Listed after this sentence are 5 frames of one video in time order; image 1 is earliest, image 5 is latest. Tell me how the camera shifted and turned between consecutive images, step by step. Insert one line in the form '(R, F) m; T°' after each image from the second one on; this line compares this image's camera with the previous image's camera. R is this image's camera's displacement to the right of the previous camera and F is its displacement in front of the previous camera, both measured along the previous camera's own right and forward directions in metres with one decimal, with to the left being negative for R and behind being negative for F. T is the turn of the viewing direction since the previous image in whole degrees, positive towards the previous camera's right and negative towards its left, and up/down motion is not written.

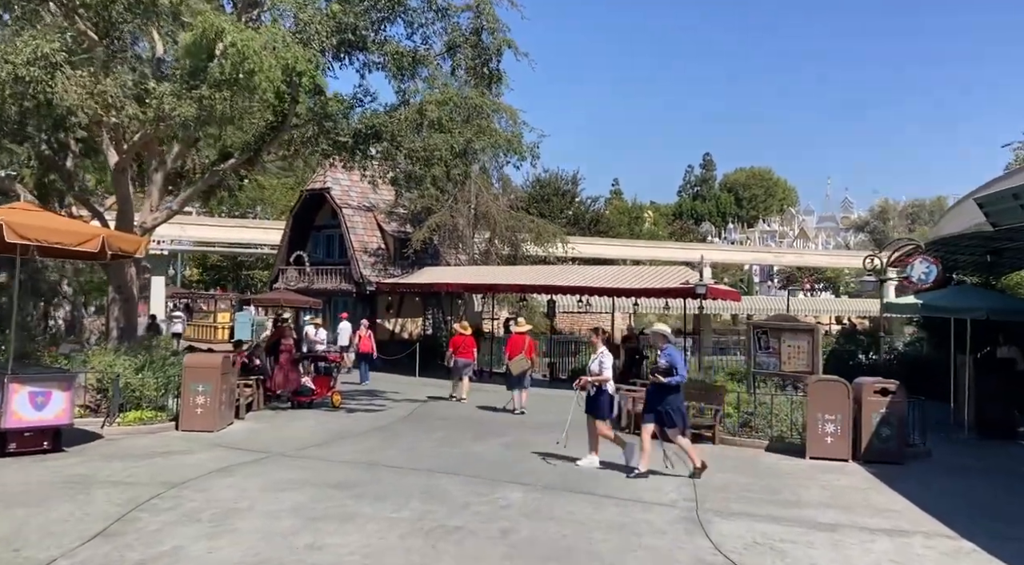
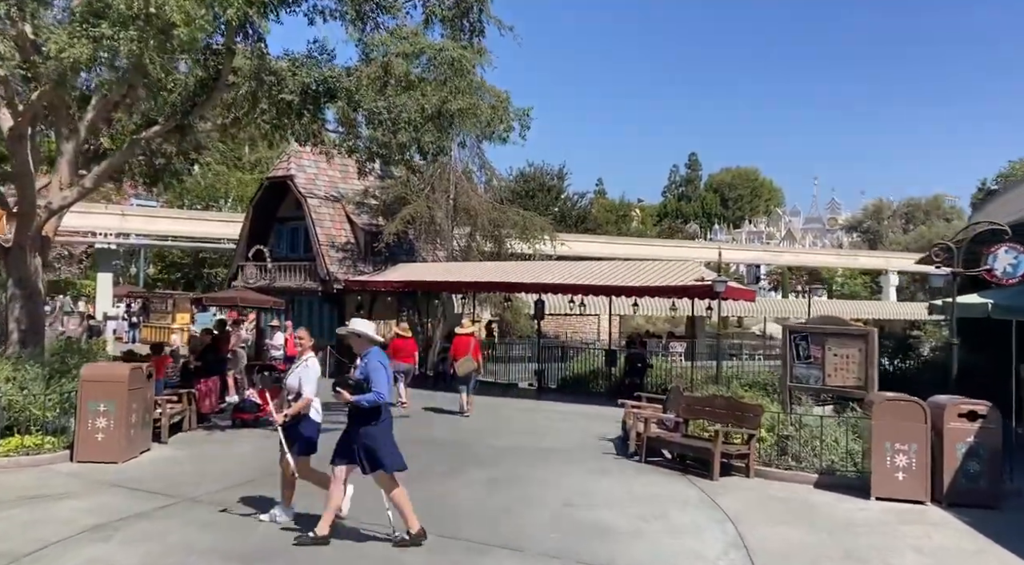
(0.0, +2.5) m; +1°
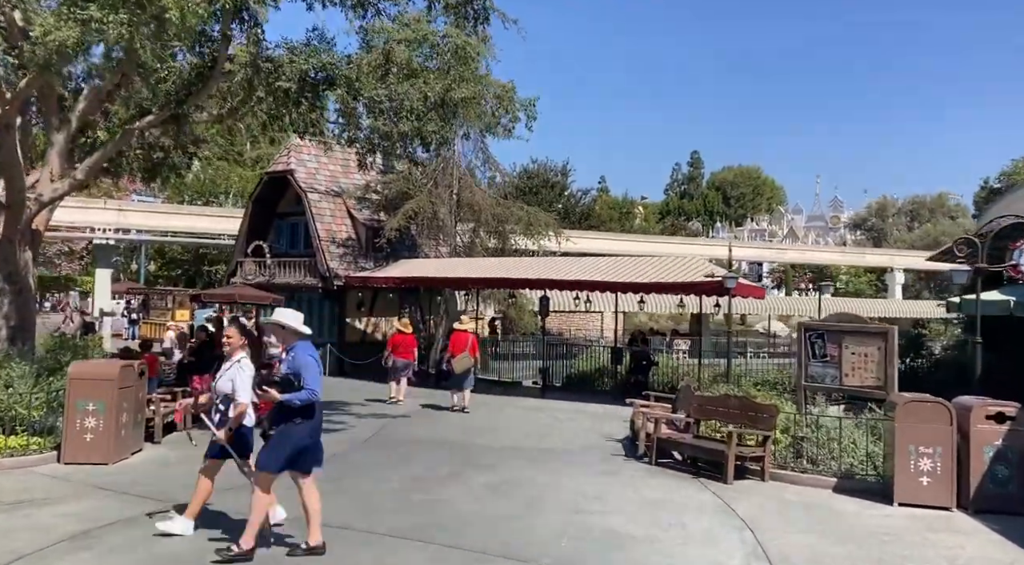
(-0.1, +0.4) m; 0°
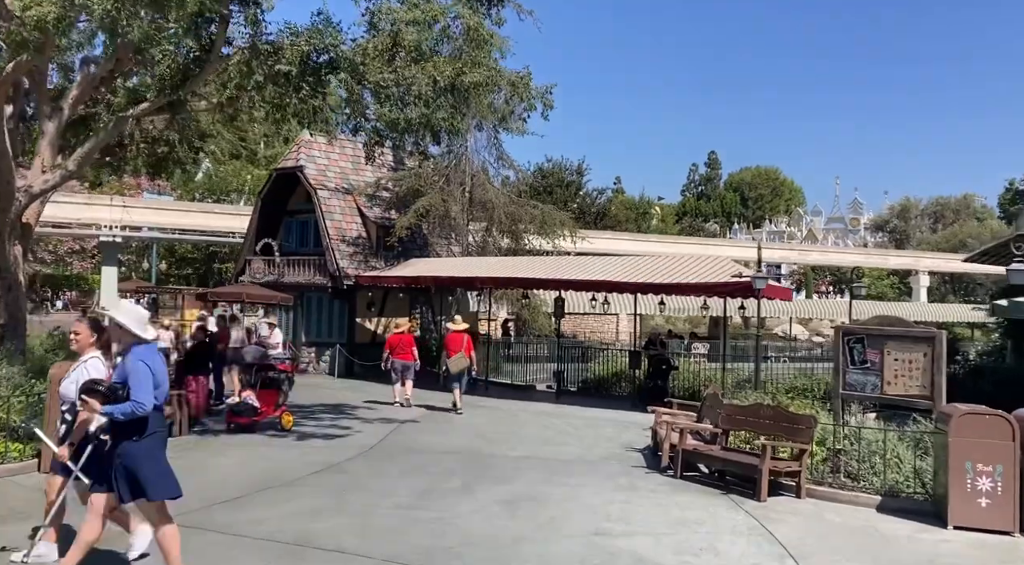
(0.0, +0.7) m; -1°
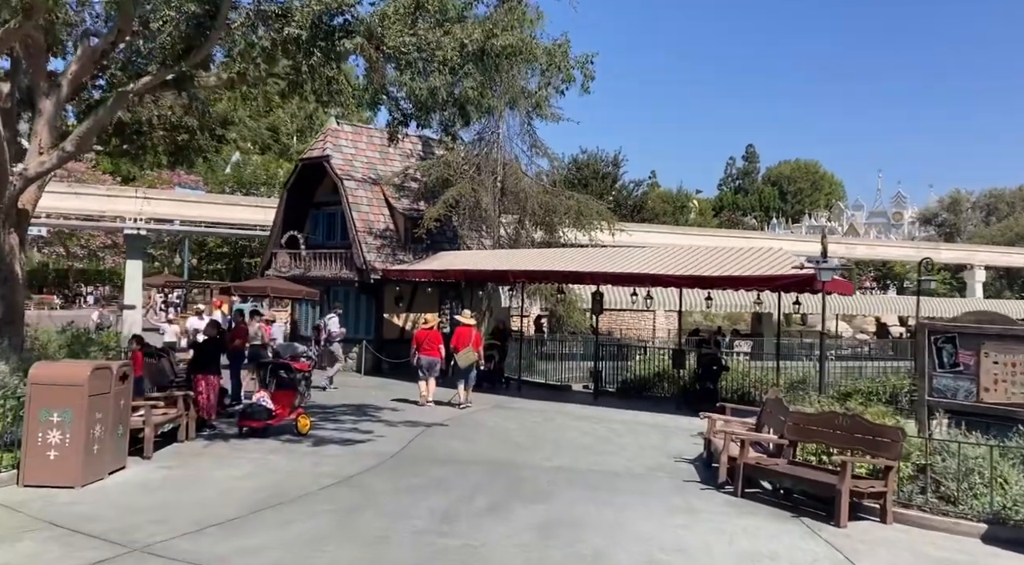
(0.0, +1.1) m; -2°
